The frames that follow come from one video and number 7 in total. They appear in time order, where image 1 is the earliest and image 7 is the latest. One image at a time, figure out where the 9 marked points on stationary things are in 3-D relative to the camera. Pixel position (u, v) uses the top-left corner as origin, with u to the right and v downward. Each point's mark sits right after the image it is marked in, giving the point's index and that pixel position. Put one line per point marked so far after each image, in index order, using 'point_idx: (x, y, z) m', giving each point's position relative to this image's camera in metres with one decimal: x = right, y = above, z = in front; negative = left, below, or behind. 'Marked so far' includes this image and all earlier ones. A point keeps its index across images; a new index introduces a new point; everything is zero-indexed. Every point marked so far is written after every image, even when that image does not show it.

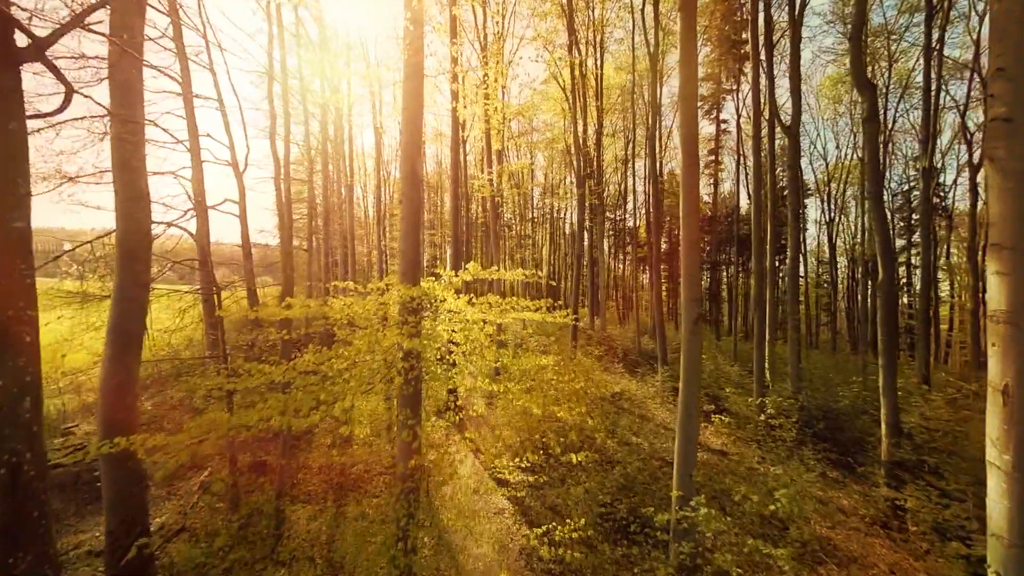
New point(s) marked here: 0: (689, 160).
0: (+1.8, +1.3, +4.5) m
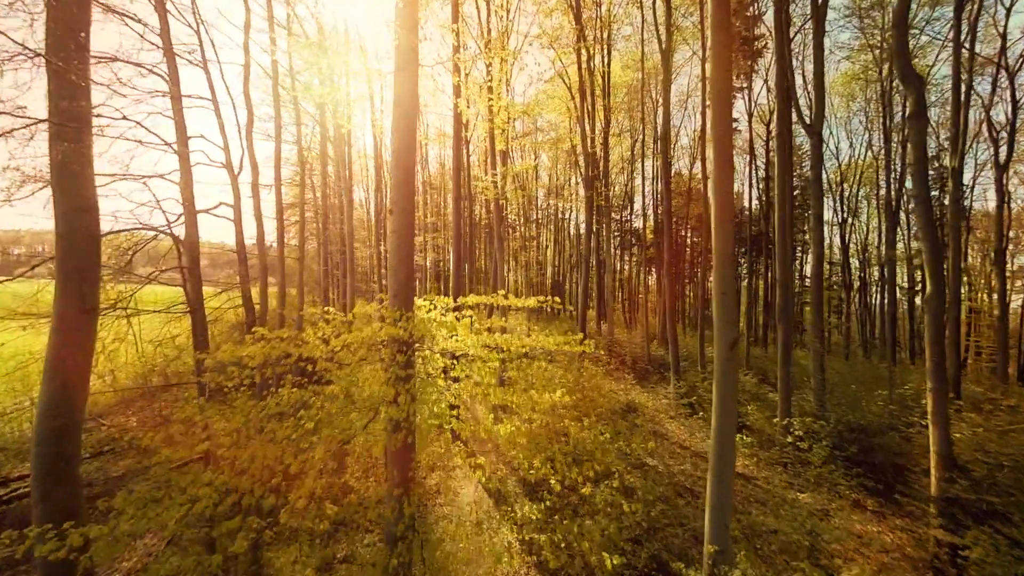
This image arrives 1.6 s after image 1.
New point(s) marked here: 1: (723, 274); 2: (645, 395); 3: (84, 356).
0: (+1.9, +1.1, +4.0) m
1: (+1.8, +0.1, +3.9) m
2: (+3.5, -2.8, +11.7) m
3: (-3.3, -0.5, +3.5) m
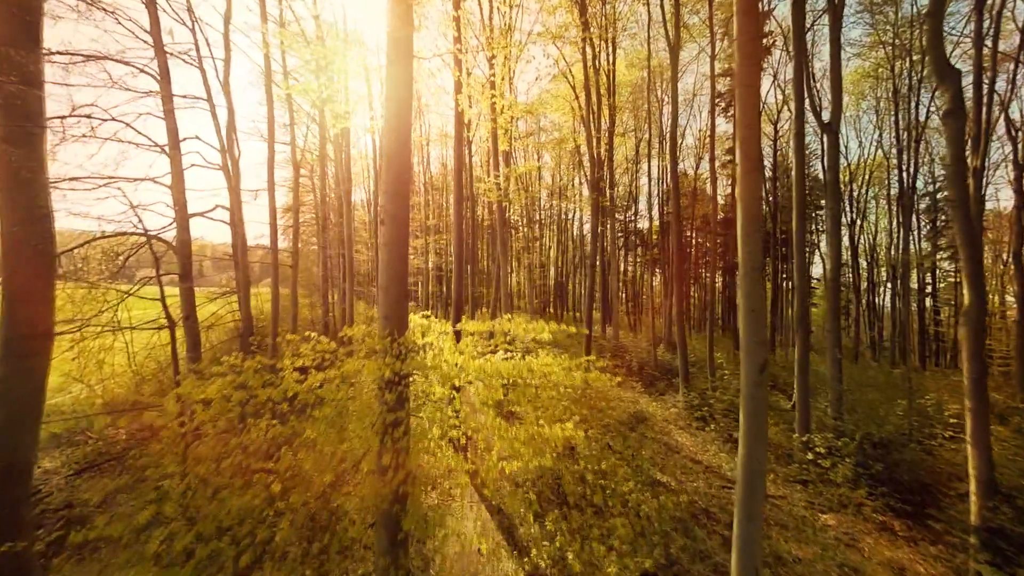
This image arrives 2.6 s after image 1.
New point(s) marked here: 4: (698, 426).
0: (+1.9, +1.0, +3.6) m
1: (+1.9, 0.0, +3.5) m
2: (+3.6, -2.9, +11.3) m
3: (-3.3, -0.7, +3.1) m
4: (+4.0, -3.0, +9.9) m
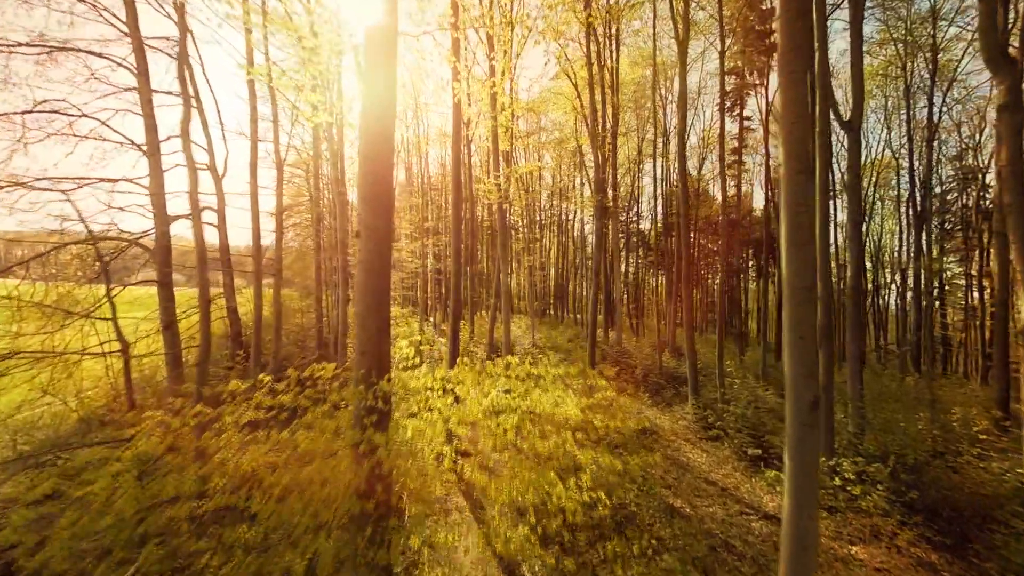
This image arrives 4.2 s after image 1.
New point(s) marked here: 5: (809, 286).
0: (+1.9, +0.8, +3.1) m
1: (+1.9, -0.2, +3.0) m
2: (+3.6, -3.1, +10.8) m
3: (-3.3, -0.8, +2.6) m
4: (+4.1, -3.2, +9.3) m
5: (+2.0, 0.0, +3.0) m
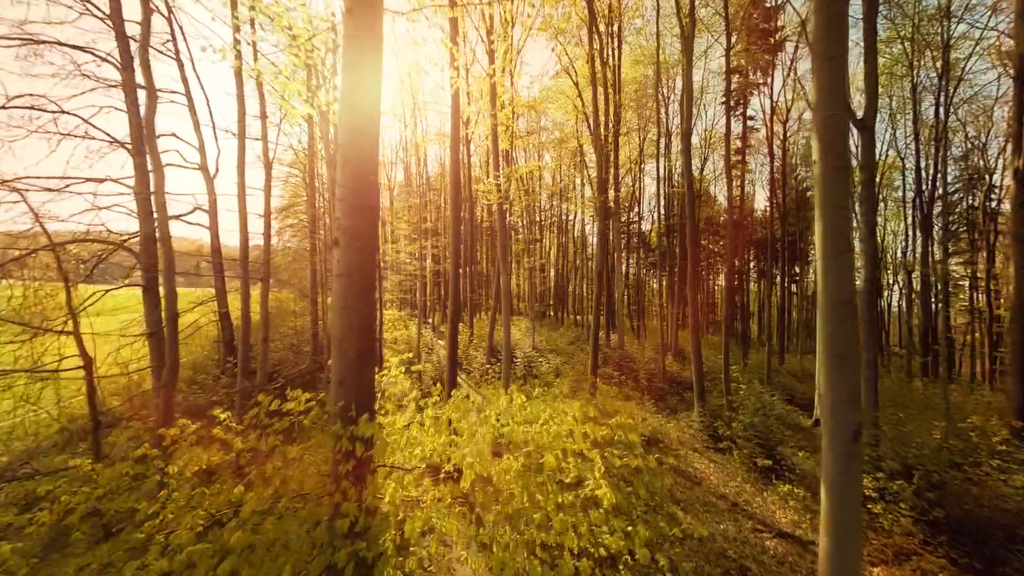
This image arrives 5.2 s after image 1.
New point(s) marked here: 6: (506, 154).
0: (+2.0, +0.7, +2.7) m
1: (+1.9, -0.3, +2.6) m
2: (+3.6, -3.1, +10.5) m
3: (-3.3, -0.9, +2.3) m
4: (+4.1, -3.3, +9.0) m
5: (+2.0, -0.1, +2.7) m
6: (-0.2, +4.5, +15.2) m
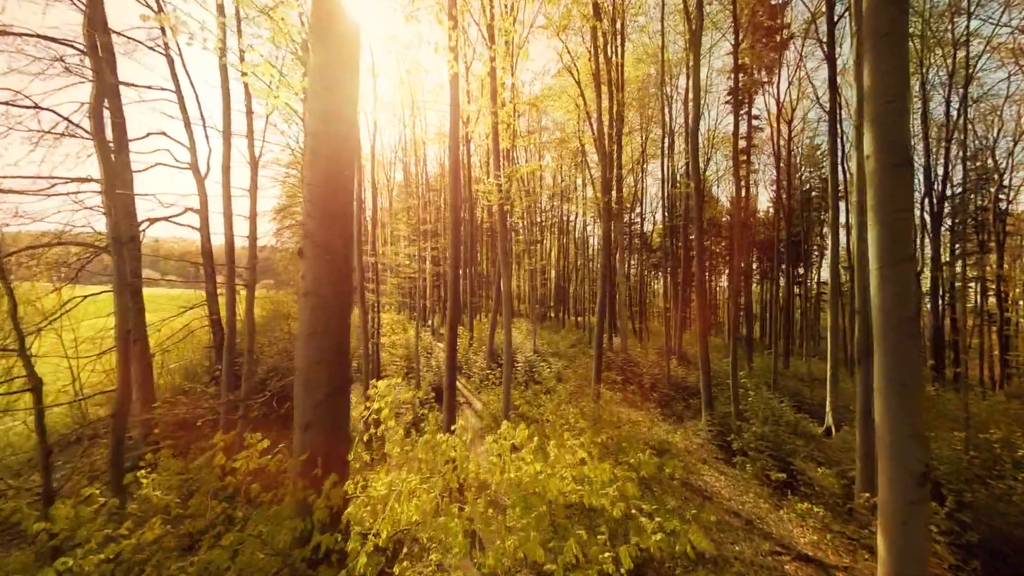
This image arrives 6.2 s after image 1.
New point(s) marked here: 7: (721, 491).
0: (+2.0, +0.7, +2.4) m
1: (+2.0, -0.3, +2.3) m
2: (+3.6, -3.2, +10.1) m
3: (-3.2, -1.0, +1.9) m
4: (+4.1, -3.4, +8.6) m
5: (+2.0, -0.1, +2.3) m
6: (-0.2, +4.4, +14.8) m
7: (+3.5, -3.4, +7.5) m
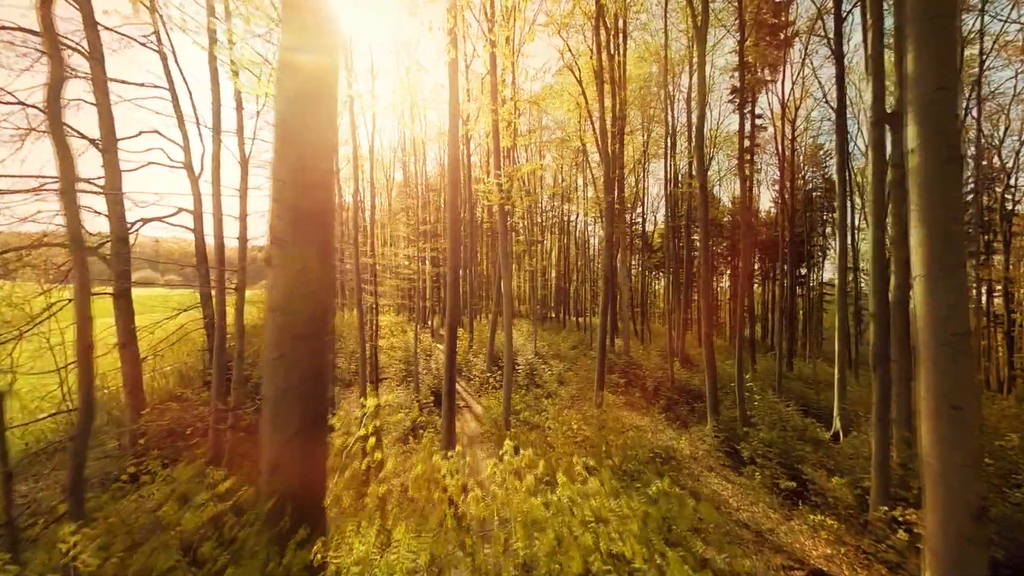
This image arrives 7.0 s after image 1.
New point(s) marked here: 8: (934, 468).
0: (+2.0, +0.6, +2.1) m
1: (+2.0, -0.4, +2.0) m
2: (+3.6, -3.3, +9.8) m
3: (-3.2, -1.0, +1.6) m
4: (+4.1, -3.4, +8.4) m
5: (+2.1, -0.2, +2.0) m
6: (-0.2, +4.4, +14.6) m
7: (+3.5, -3.4, +7.2) m
8: (+1.9, -0.8, +2.1) m
